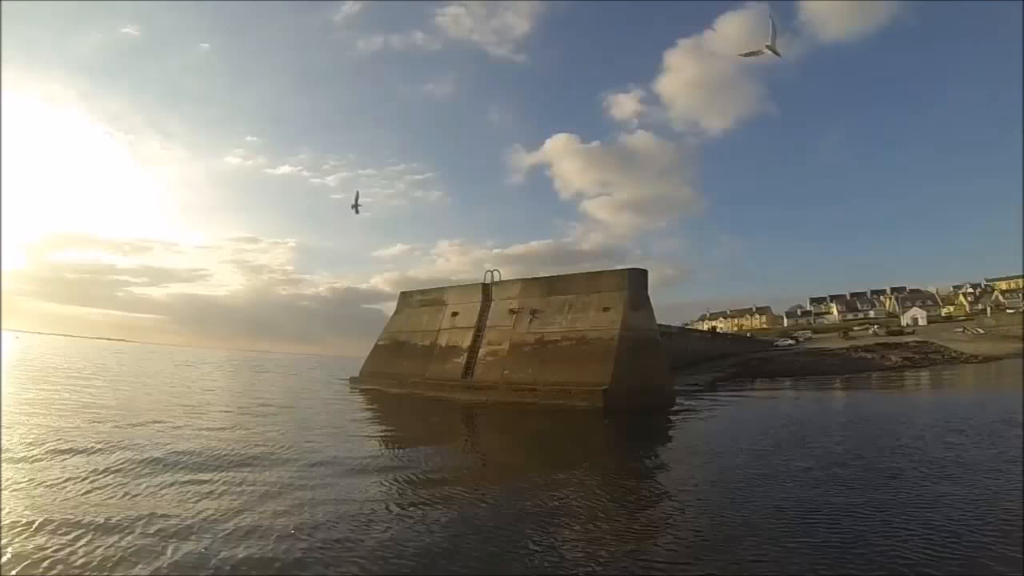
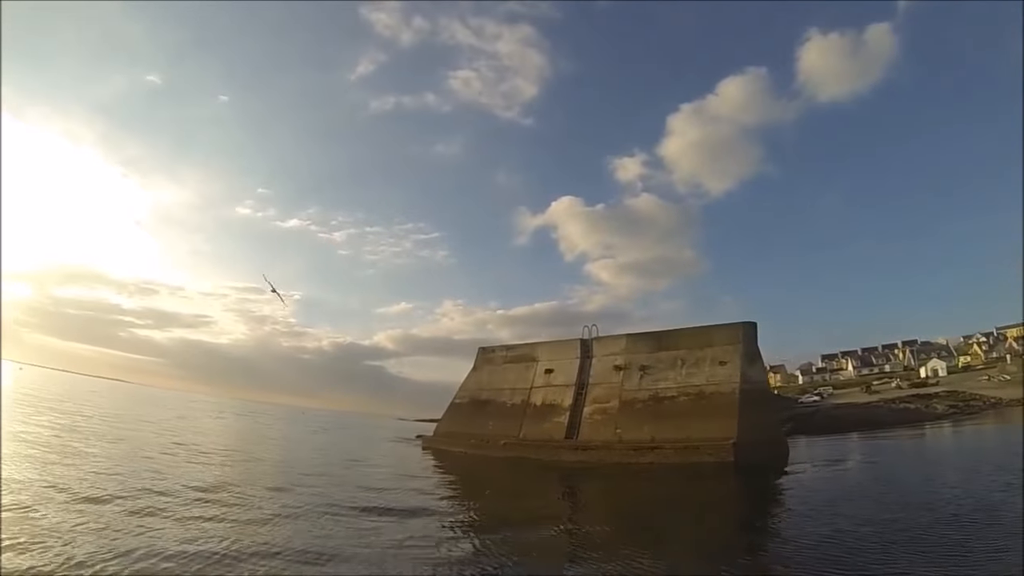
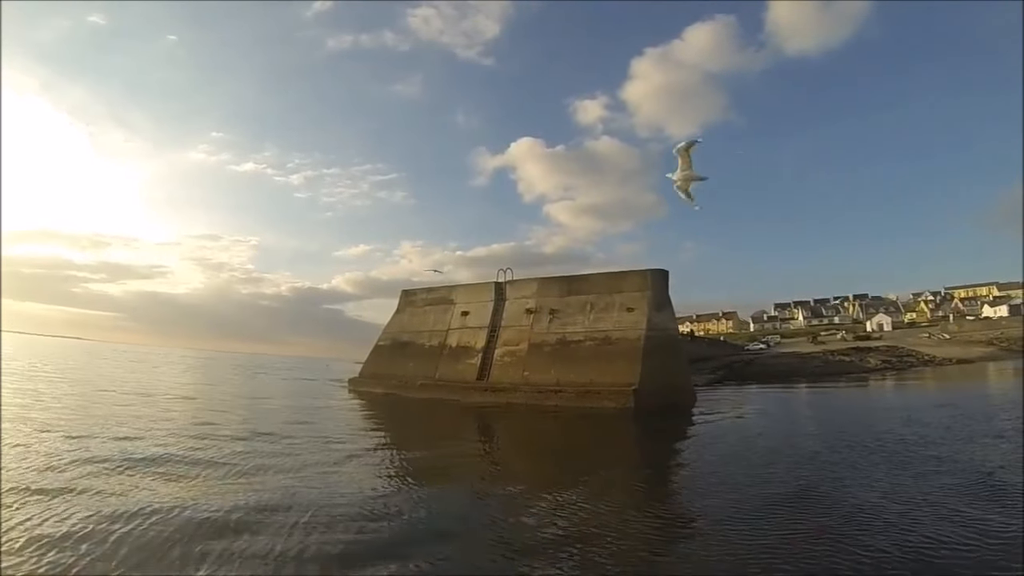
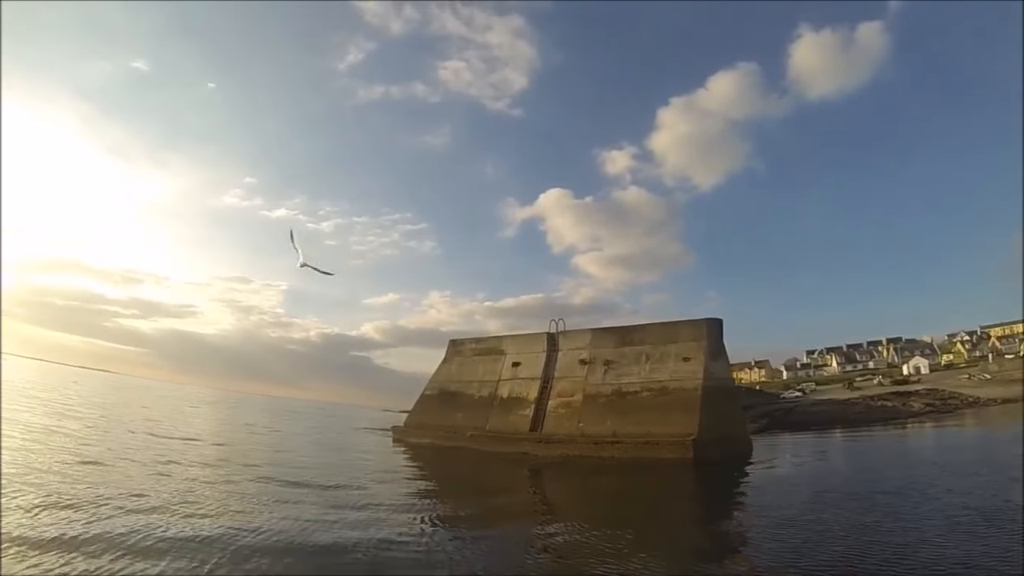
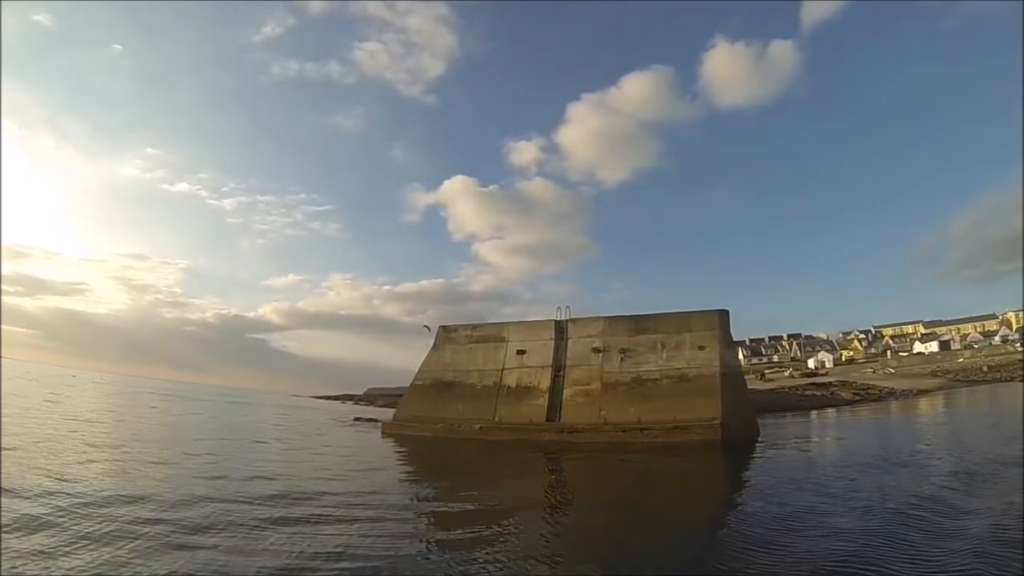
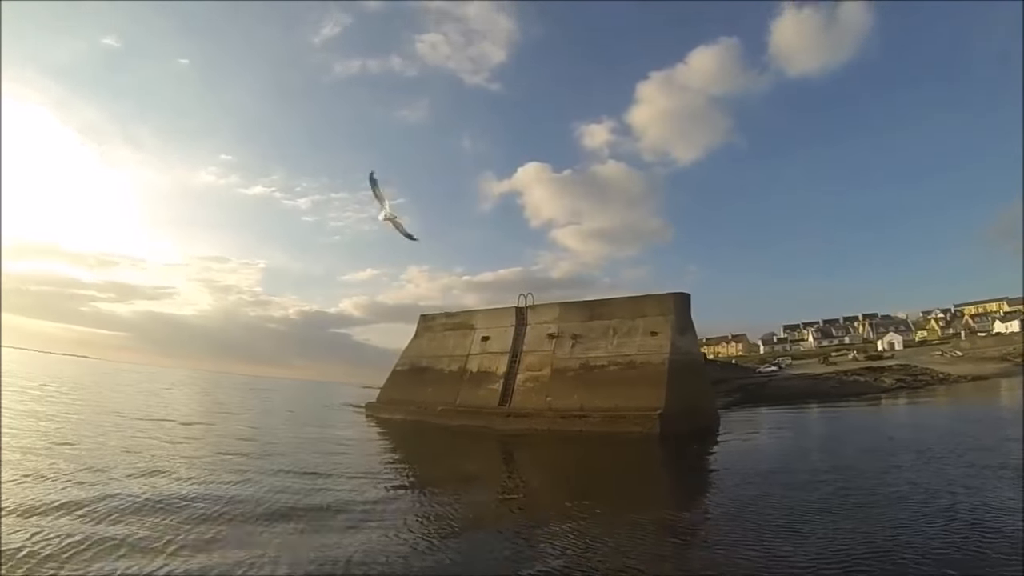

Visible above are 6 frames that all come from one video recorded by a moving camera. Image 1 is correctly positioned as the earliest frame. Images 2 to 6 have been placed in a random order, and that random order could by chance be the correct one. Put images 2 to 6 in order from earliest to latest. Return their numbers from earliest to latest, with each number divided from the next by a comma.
3, 6, 4, 2, 5
